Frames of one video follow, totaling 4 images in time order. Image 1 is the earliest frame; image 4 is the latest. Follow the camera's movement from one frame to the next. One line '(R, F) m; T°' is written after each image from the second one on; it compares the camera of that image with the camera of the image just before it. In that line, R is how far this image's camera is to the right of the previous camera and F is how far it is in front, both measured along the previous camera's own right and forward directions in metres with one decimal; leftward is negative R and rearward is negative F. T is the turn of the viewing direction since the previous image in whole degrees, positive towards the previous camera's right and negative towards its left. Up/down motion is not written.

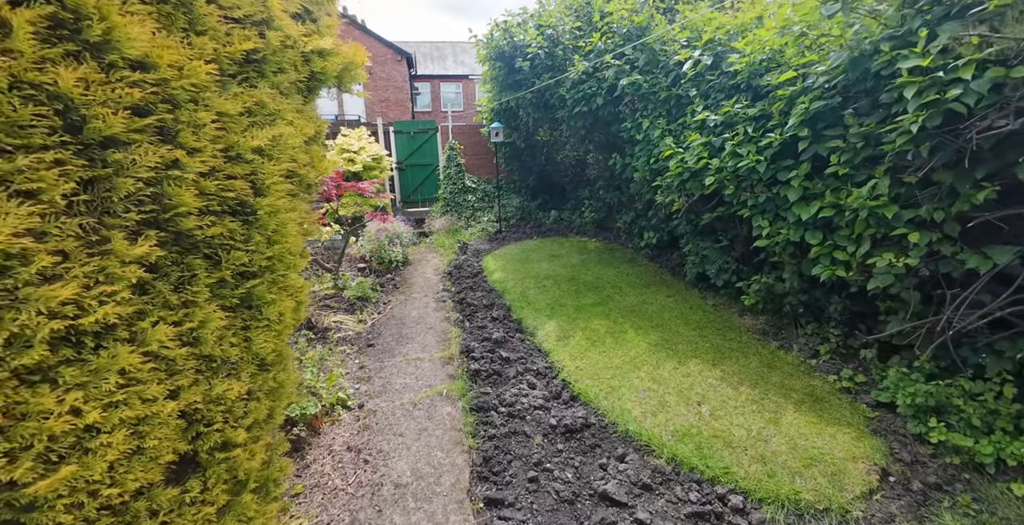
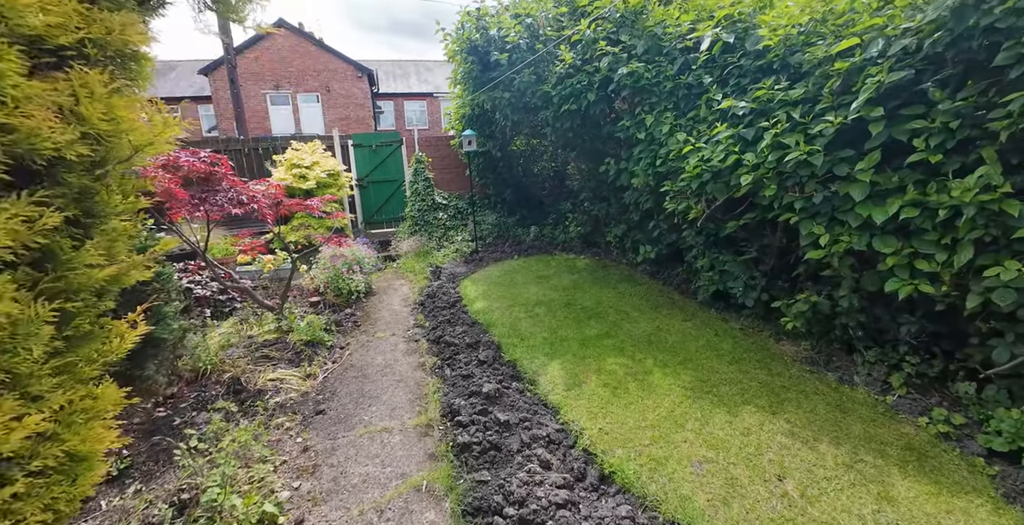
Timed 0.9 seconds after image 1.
(-0.1, +0.7) m; +4°
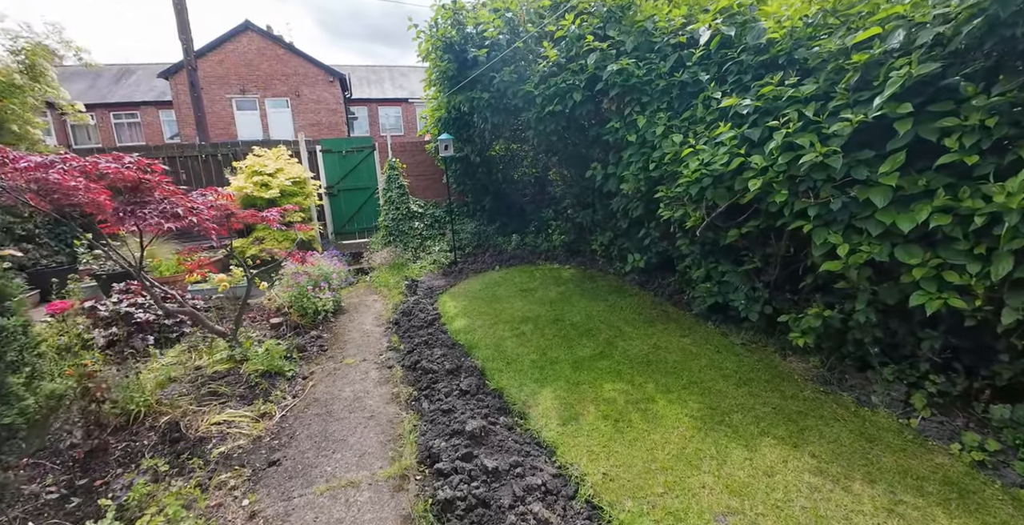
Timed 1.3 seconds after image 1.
(0.0, +0.3) m; +3°
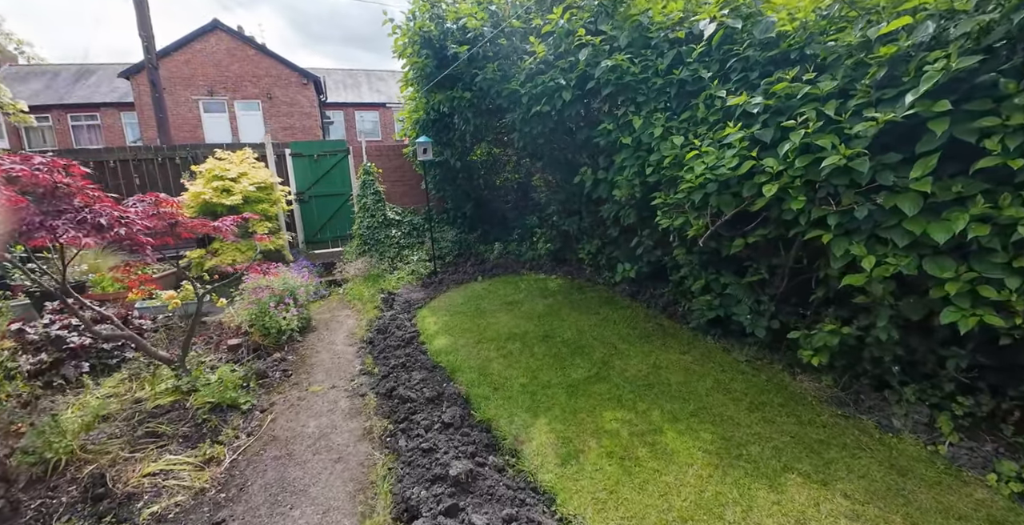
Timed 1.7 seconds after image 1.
(0.0, +0.3) m; +3°
